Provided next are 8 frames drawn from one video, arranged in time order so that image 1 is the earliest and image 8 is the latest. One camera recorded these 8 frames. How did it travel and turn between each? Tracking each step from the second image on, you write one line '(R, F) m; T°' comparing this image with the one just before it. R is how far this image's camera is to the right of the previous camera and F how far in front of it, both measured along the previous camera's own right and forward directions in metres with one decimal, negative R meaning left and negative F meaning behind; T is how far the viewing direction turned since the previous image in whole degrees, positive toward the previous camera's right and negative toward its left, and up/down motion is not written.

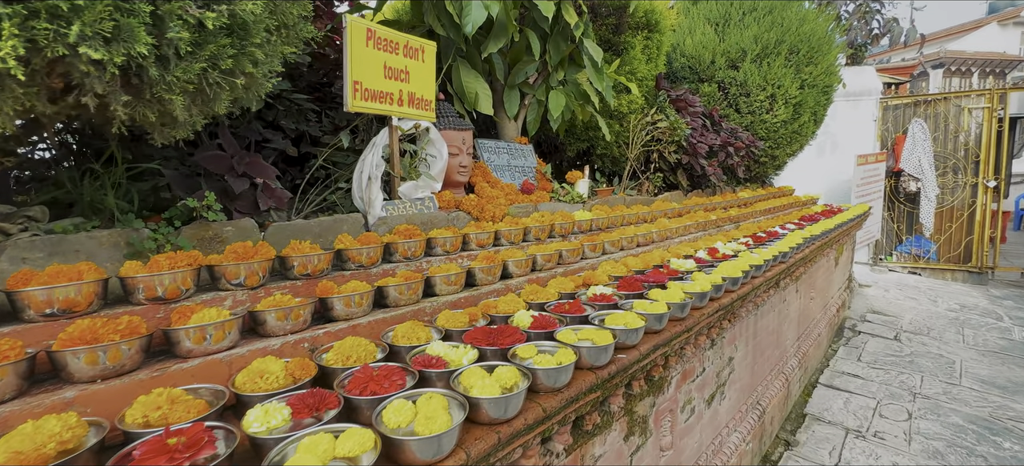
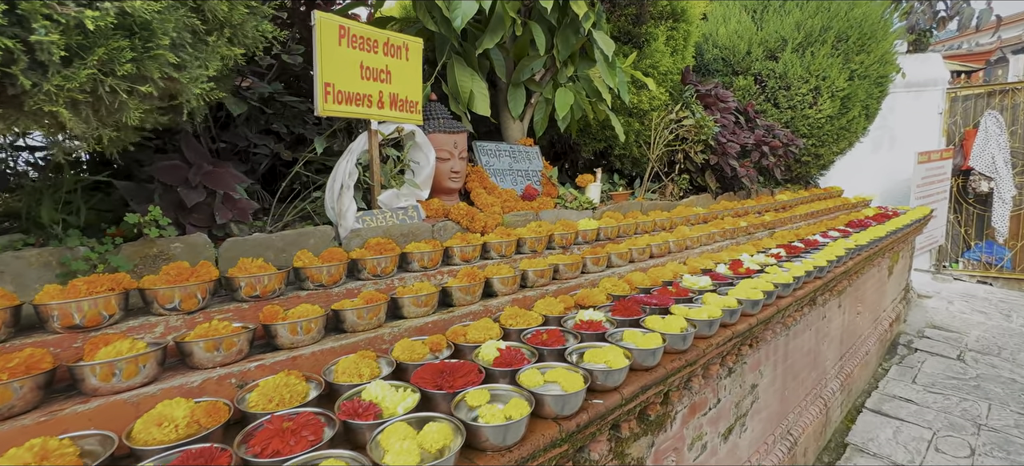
(+0.3, +0.2) m; -5°
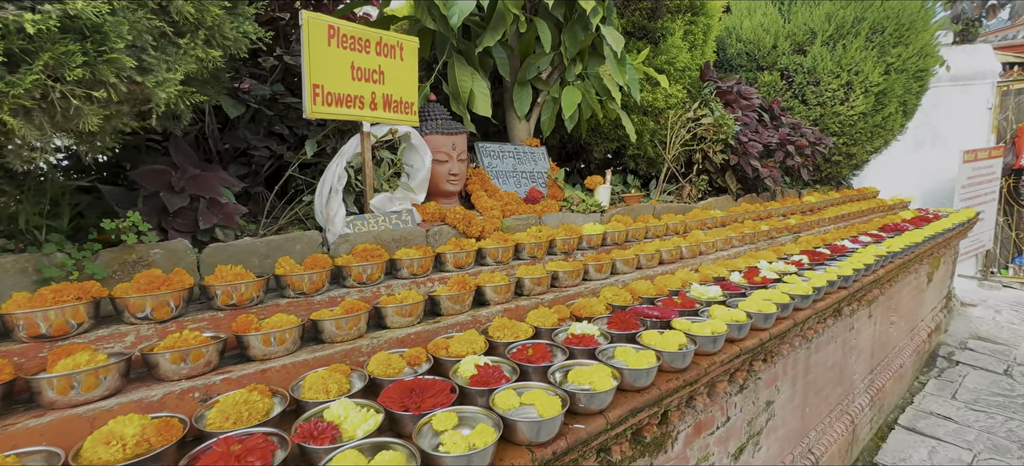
(+0.1, +0.1) m; -3°
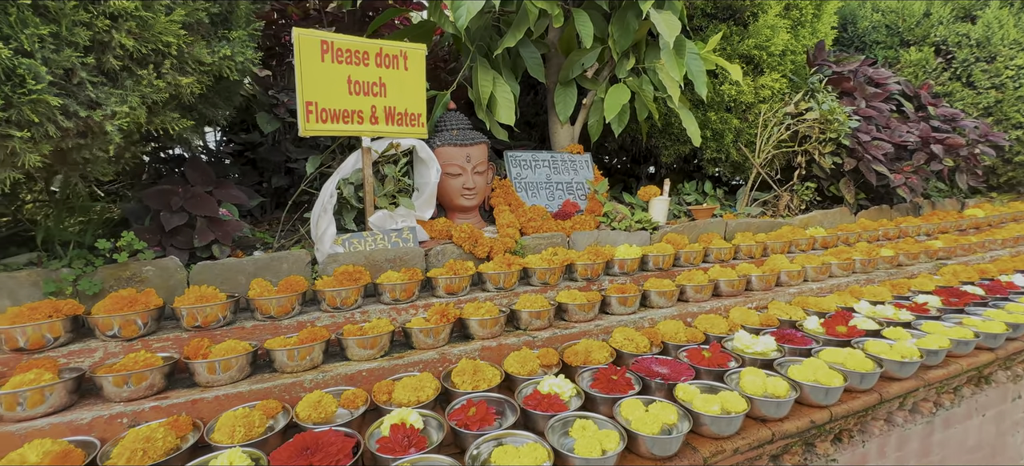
(+0.5, +0.3) m; -15°
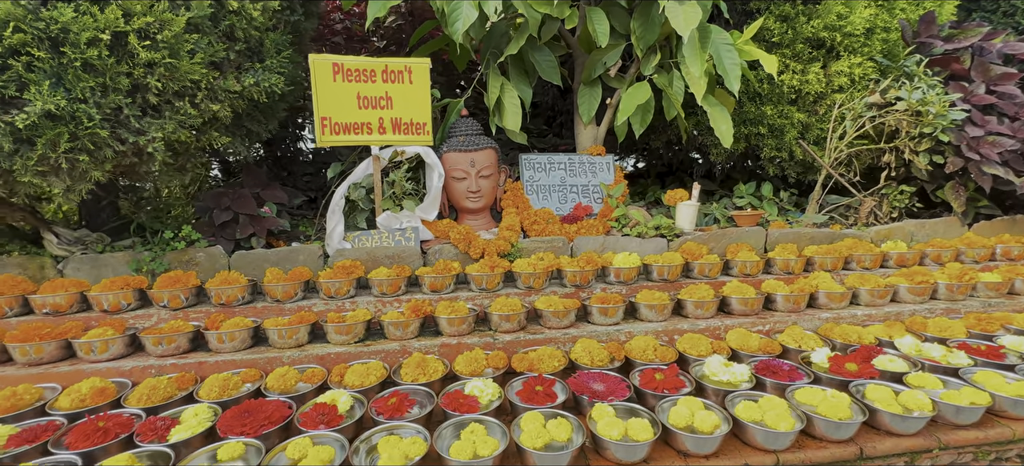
(+0.7, 0.0) m; -15°
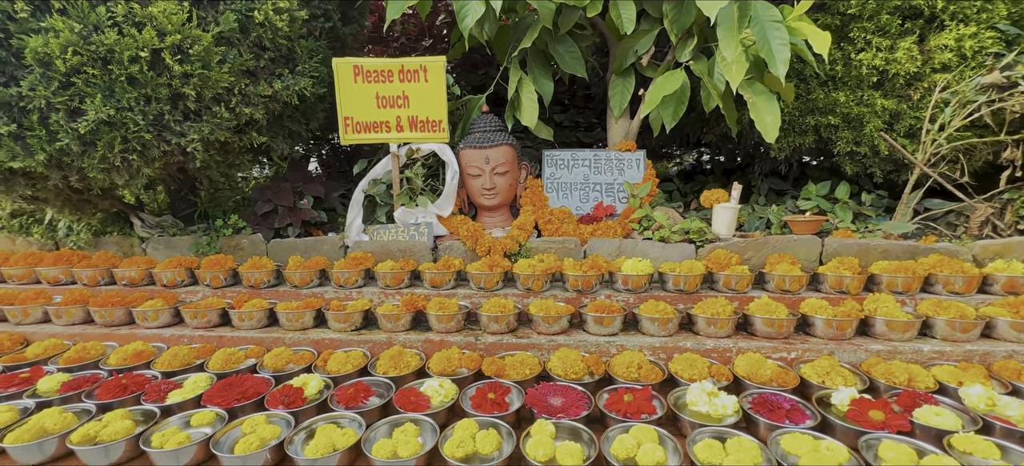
(+0.5, +0.1) m; -13°
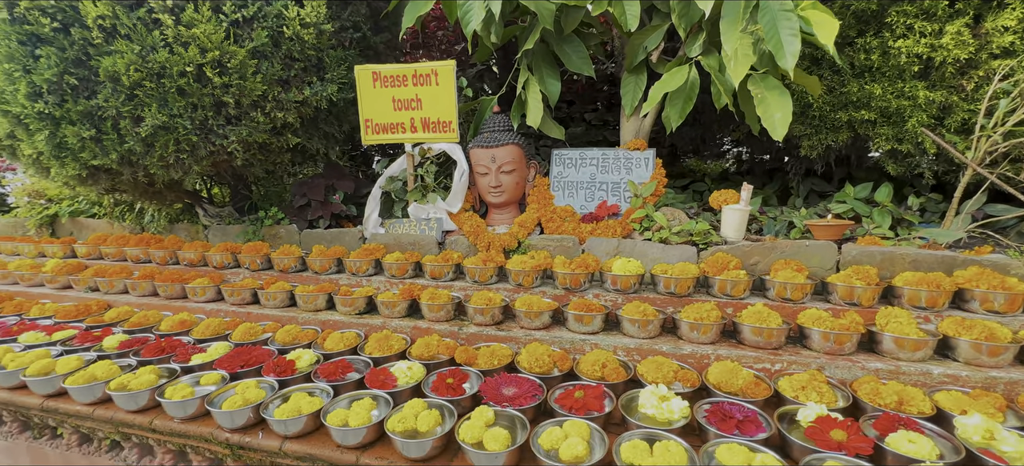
(+0.4, 0.0) m; -10°
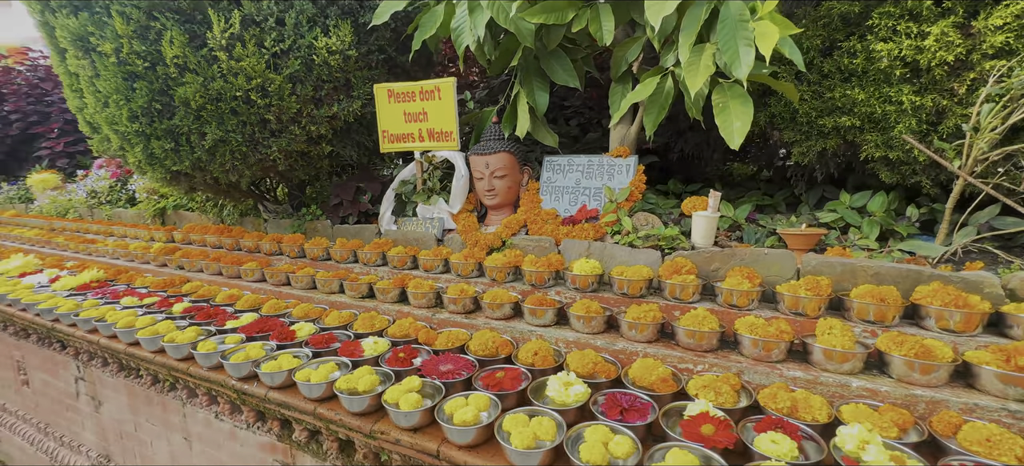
(+0.6, -0.2) m; -11°
